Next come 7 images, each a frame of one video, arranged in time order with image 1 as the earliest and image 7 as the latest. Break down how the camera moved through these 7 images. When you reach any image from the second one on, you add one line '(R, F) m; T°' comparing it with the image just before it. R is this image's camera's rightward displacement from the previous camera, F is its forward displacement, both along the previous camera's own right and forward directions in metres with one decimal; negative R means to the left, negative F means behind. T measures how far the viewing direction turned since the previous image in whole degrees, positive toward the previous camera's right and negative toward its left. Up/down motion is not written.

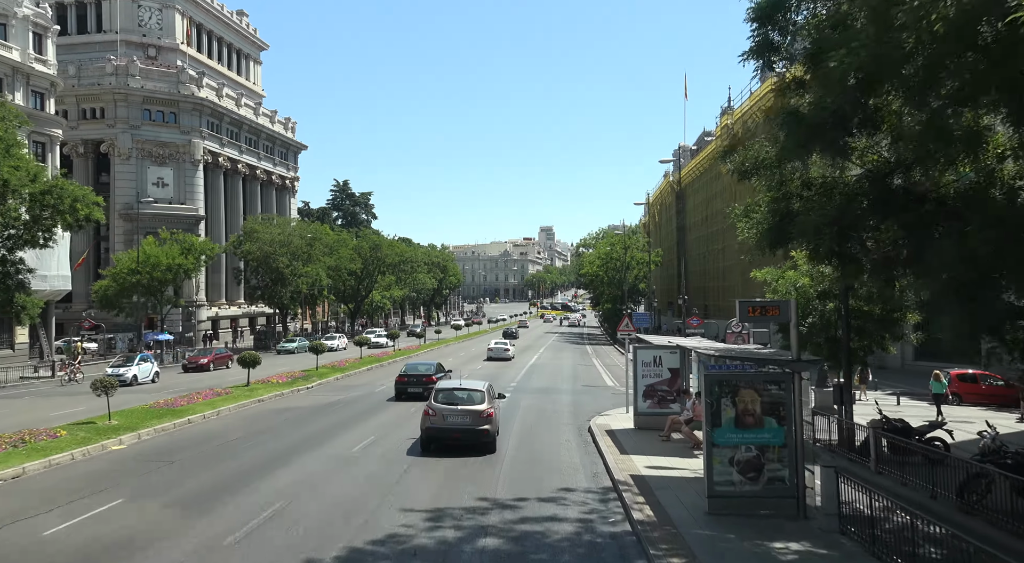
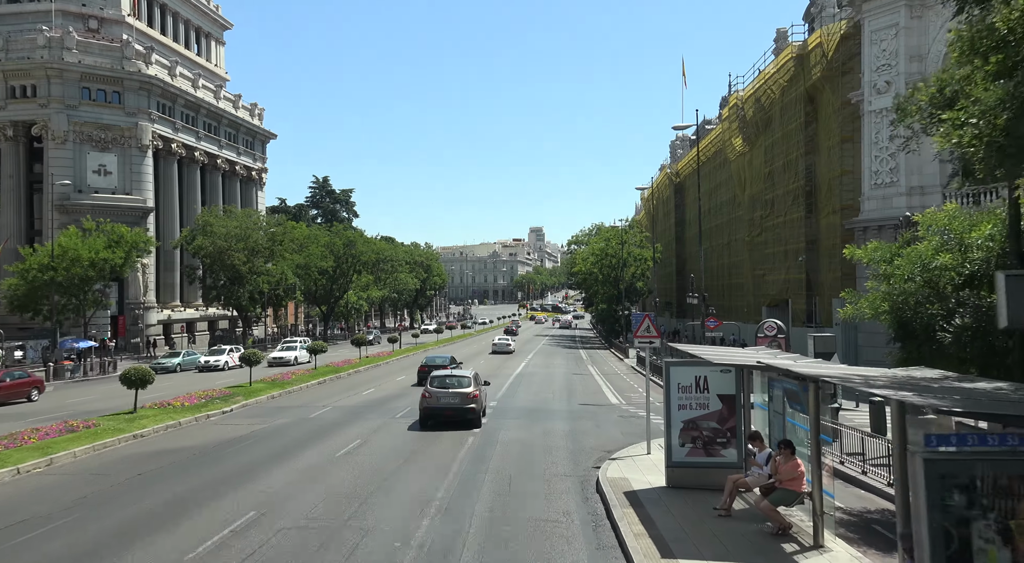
(+0.3, +6.0) m; +1°
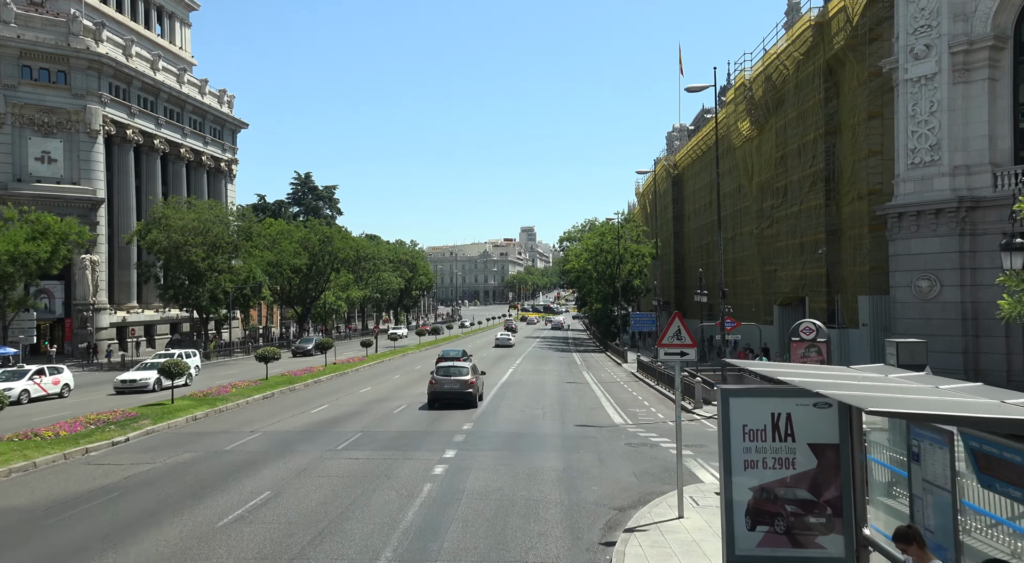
(+0.3, +4.5) m; +1°
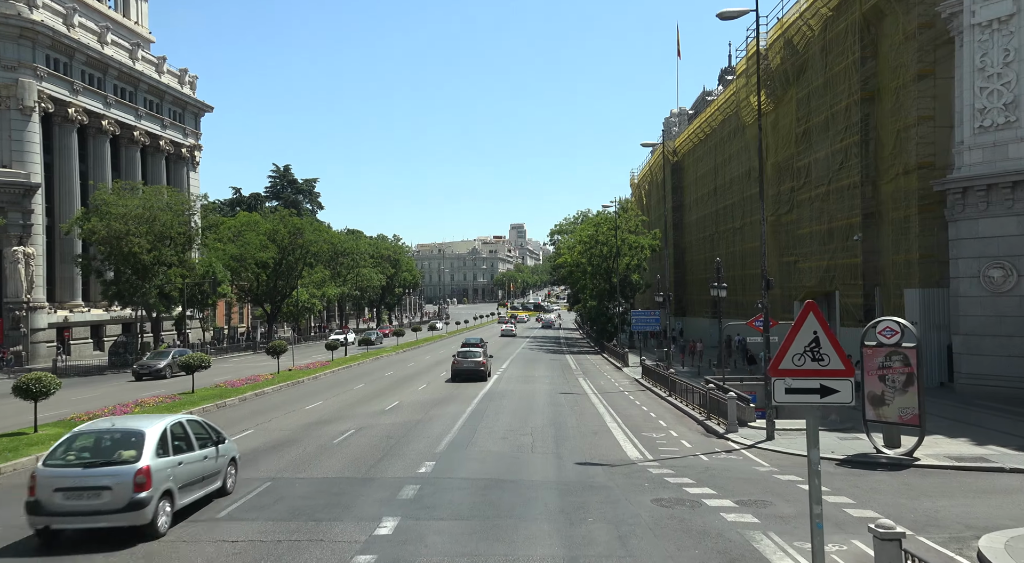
(+0.2, +5.3) m; +1°
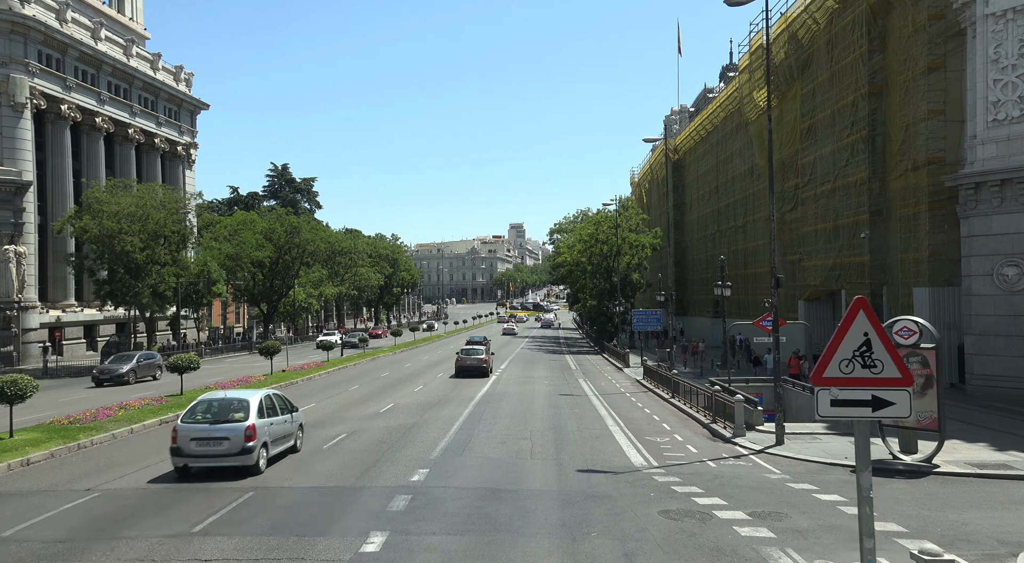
(0.0, +0.7) m; 0°
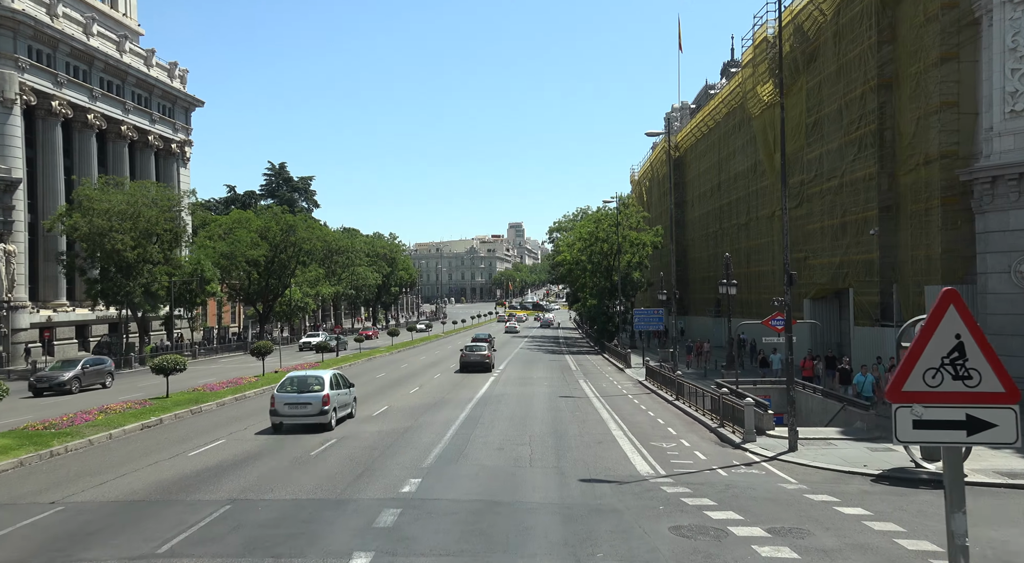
(0.0, +0.9) m; 0°
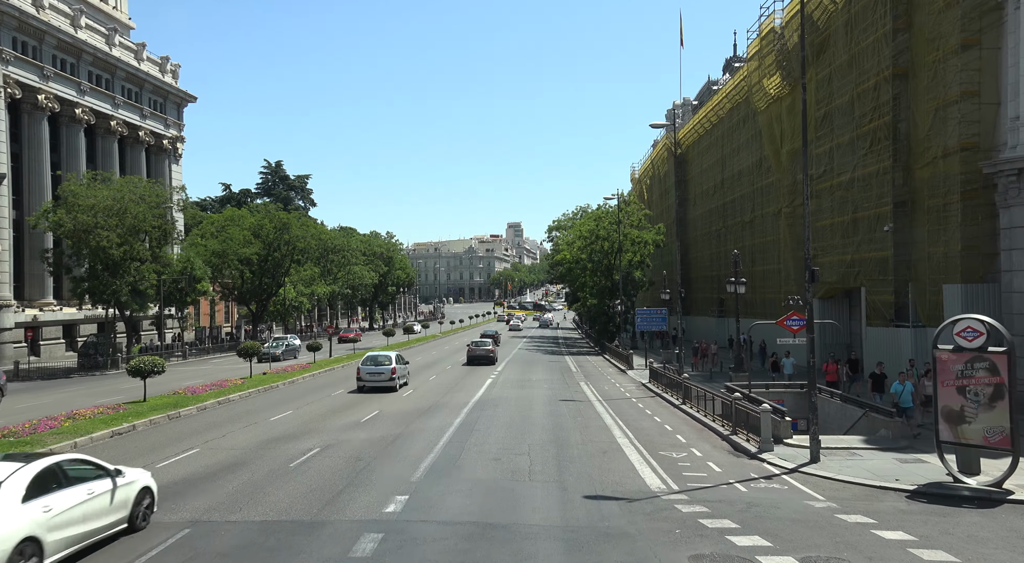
(0.0, +1.2) m; 0°
